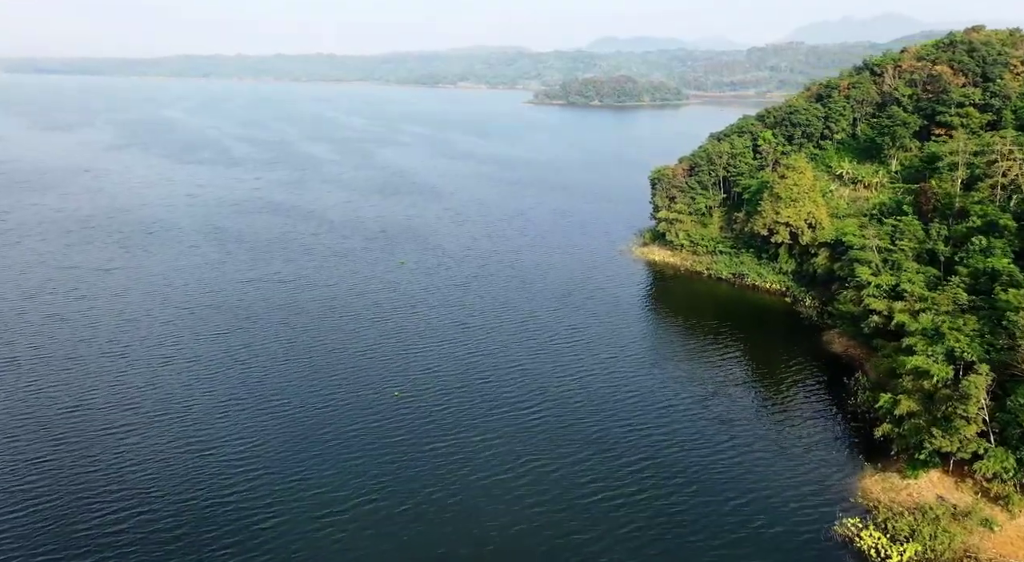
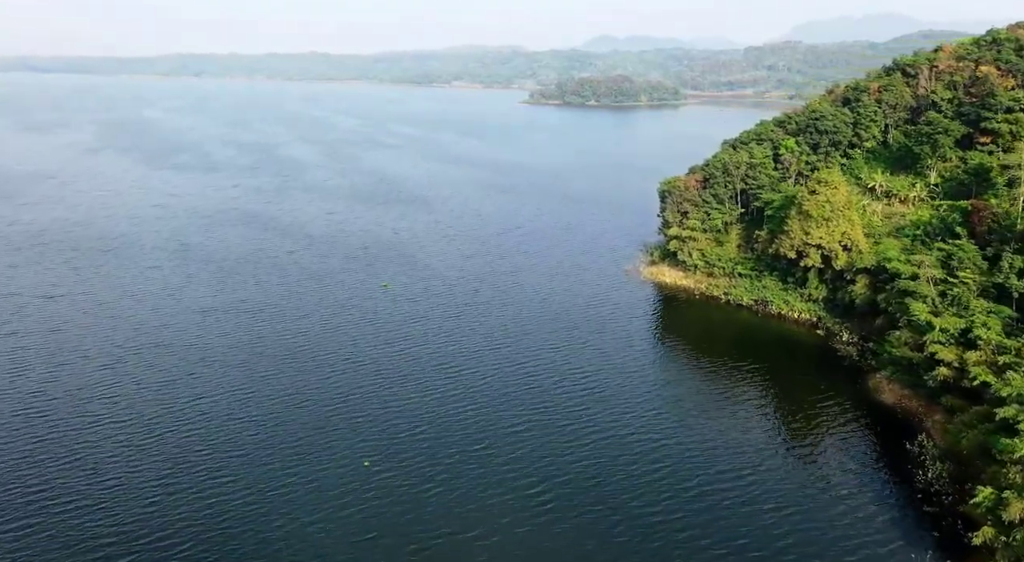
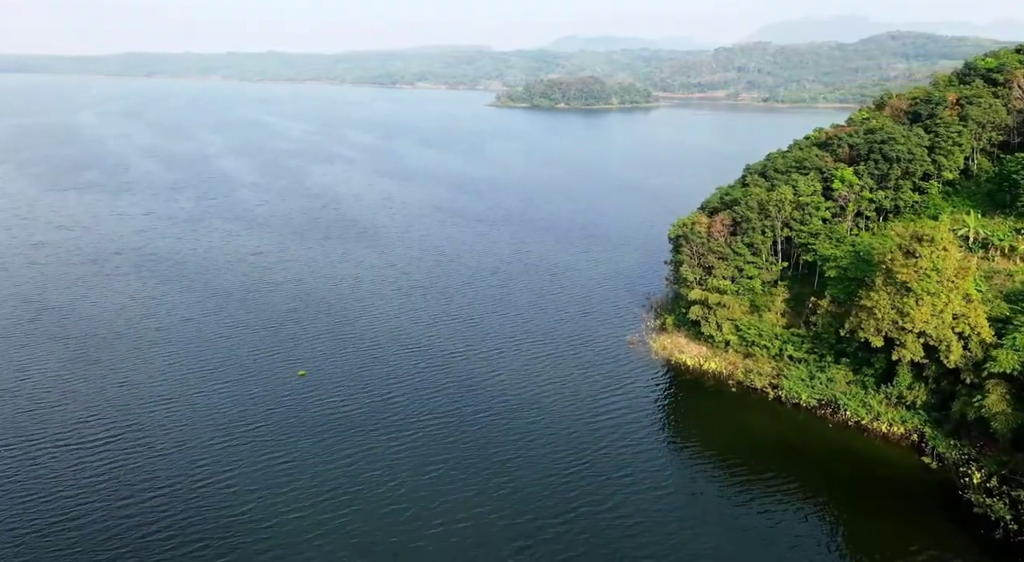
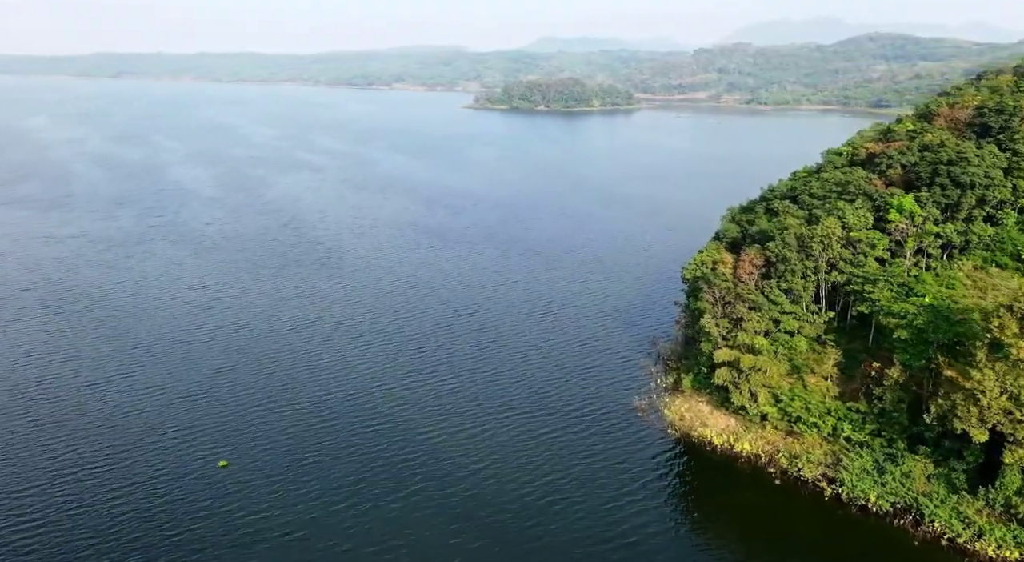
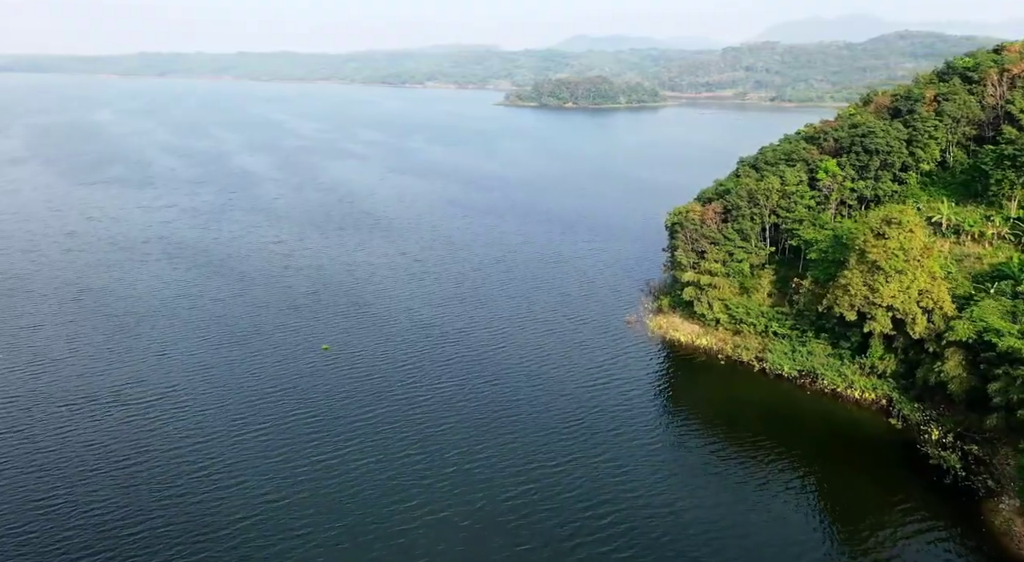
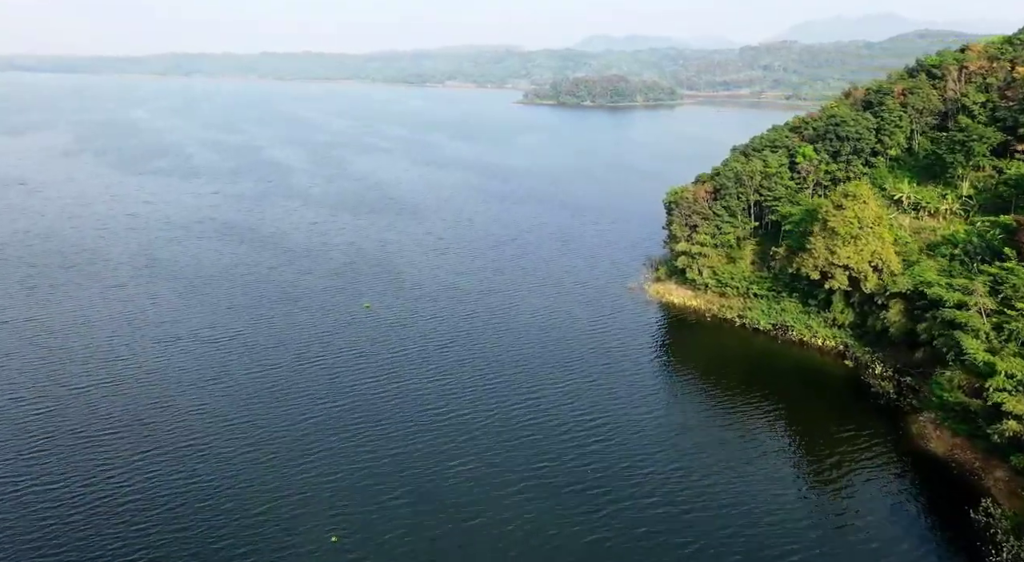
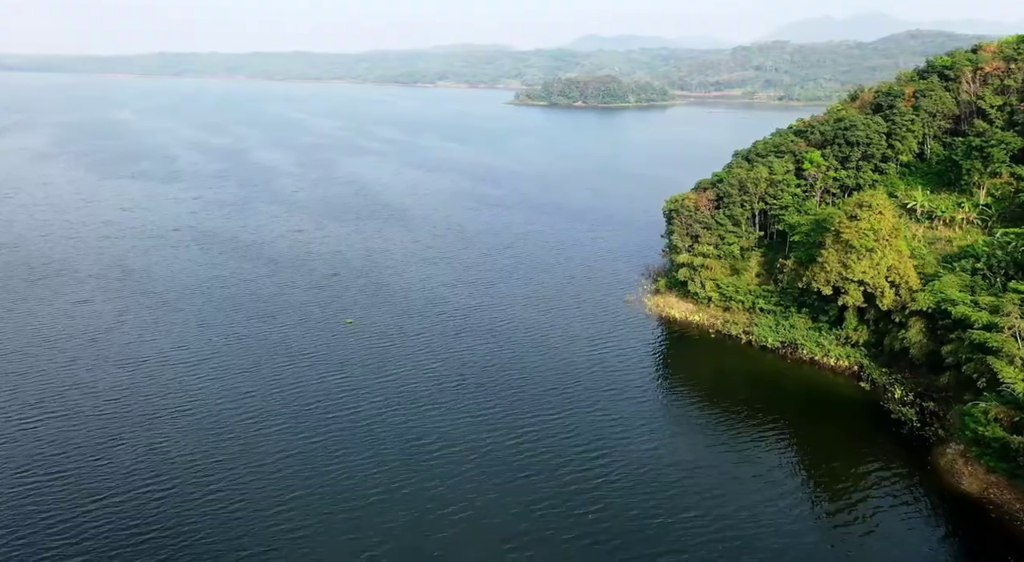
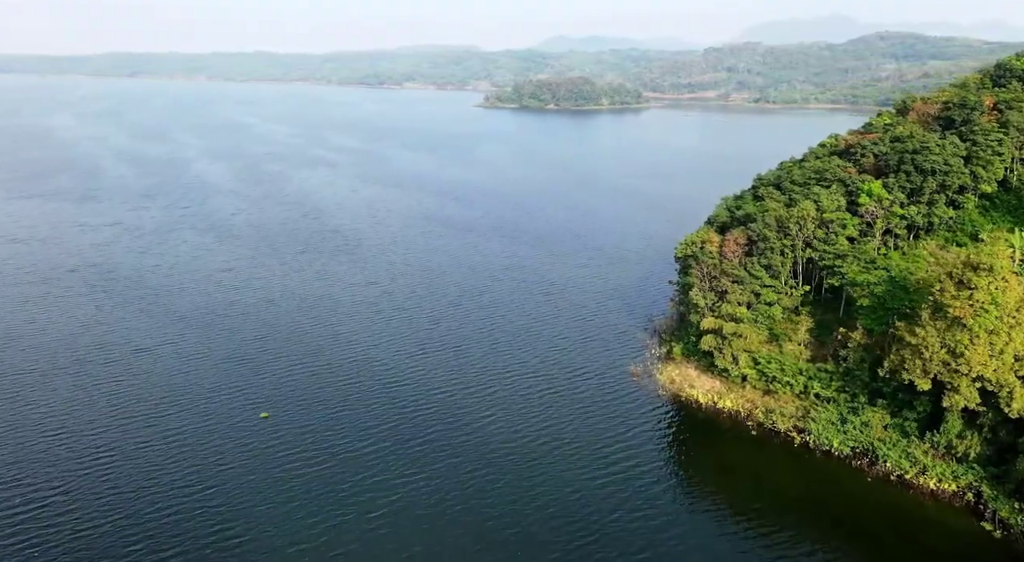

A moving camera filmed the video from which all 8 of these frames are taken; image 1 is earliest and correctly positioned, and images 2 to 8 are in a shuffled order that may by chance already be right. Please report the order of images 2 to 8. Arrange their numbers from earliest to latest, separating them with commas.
2, 6, 7, 5, 3, 8, 4
